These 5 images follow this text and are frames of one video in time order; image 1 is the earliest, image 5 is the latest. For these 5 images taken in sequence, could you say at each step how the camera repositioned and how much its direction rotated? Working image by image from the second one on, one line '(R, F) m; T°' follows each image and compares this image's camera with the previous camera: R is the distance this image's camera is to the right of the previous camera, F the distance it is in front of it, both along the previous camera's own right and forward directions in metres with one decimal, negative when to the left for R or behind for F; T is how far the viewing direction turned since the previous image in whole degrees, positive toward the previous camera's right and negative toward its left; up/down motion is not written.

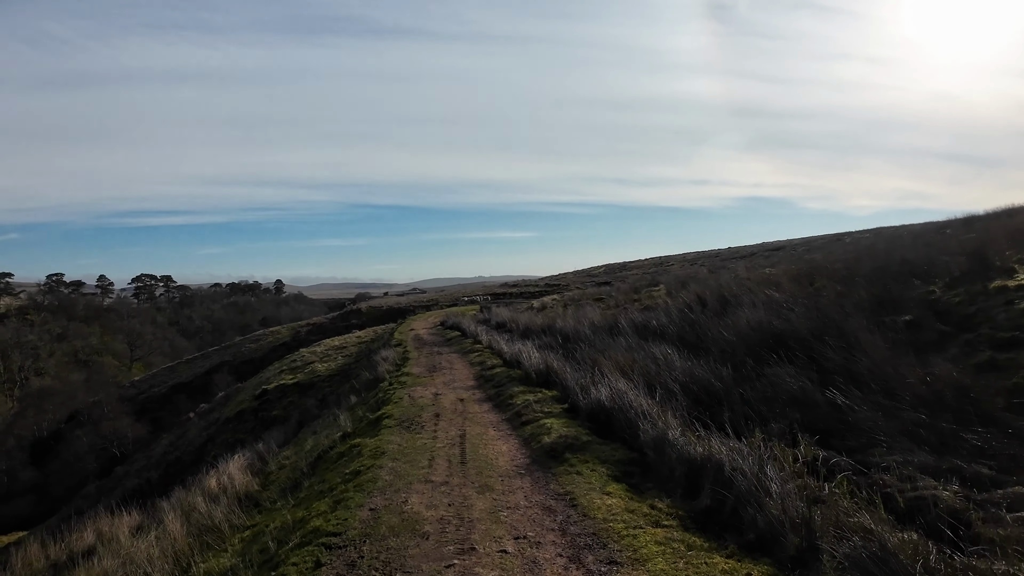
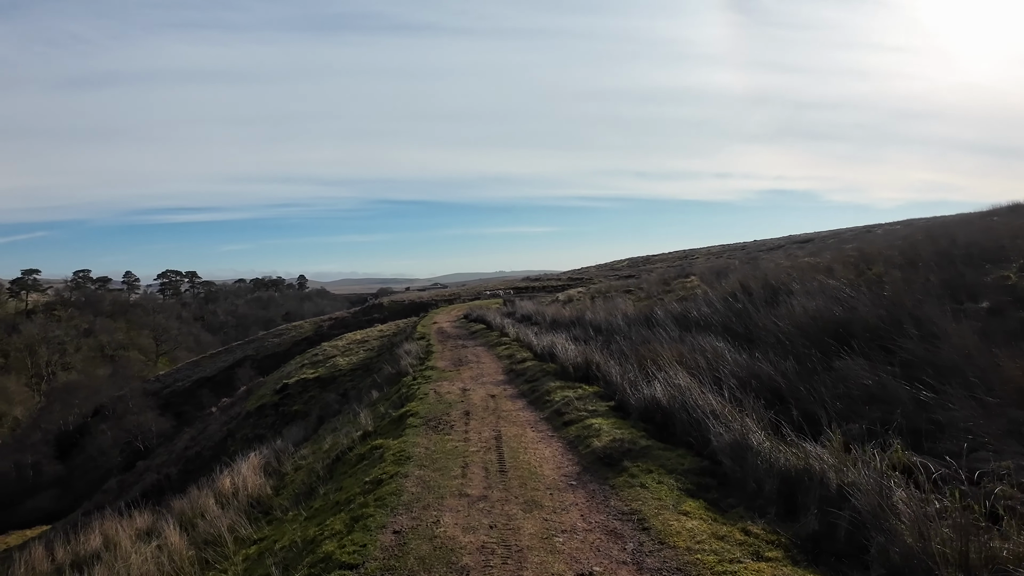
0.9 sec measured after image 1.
(-0.3, +1.0) m; -2°
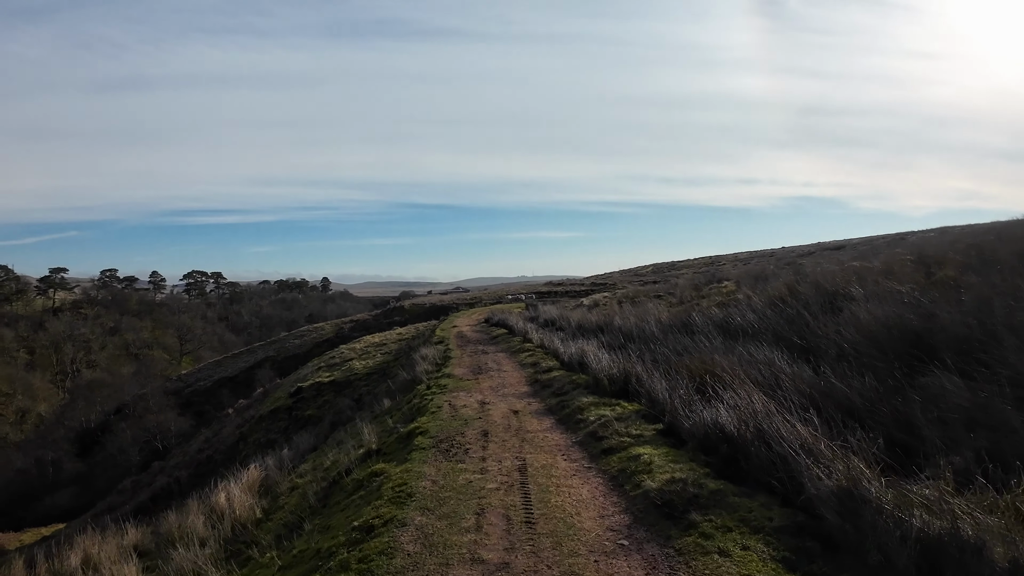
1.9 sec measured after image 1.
(-0.1, +1.2) m; -2°
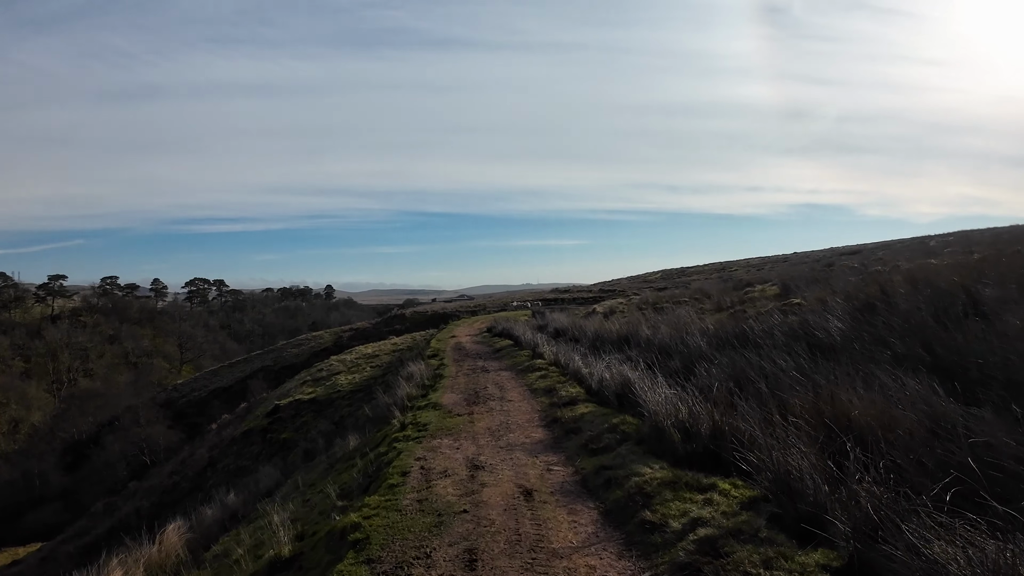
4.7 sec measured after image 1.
(0.0, +3.1) m; -1°
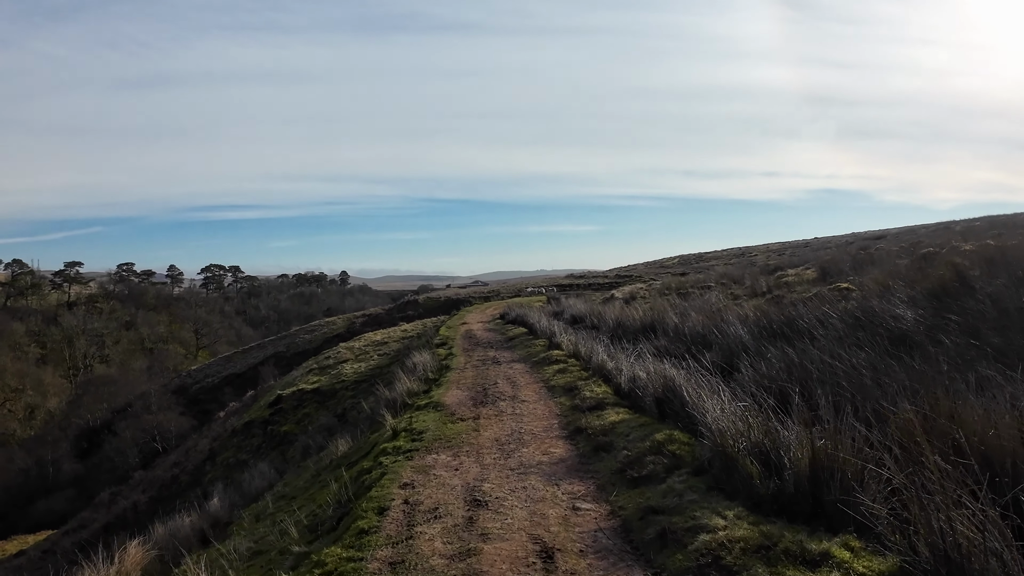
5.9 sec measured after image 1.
(0.0, +1.4) m; -2°
